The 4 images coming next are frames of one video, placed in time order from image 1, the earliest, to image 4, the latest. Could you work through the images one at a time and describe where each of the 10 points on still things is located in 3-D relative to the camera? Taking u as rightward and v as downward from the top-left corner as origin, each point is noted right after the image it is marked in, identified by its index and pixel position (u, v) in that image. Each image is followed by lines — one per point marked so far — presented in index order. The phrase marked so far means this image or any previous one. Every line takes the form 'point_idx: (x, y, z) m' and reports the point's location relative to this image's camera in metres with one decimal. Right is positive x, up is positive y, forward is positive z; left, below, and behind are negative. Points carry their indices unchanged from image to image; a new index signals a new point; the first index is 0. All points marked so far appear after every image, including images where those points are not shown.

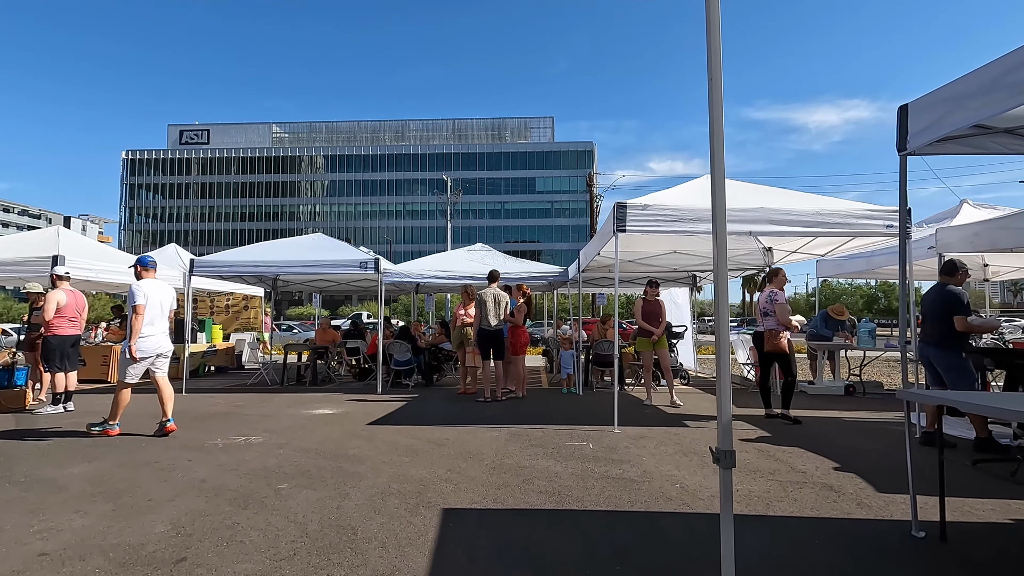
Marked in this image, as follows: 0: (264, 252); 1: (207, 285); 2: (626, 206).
0: (-5.1, +0.8, +11.1) m
1: (-8.4, +0.1, +14.9) m
2: (+1.4, +1.0, +6.6) m
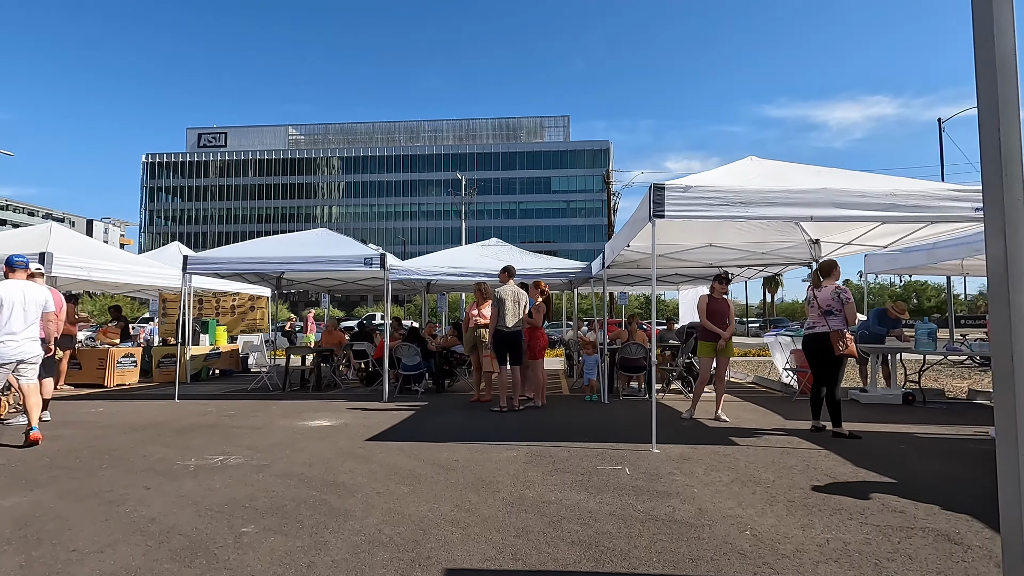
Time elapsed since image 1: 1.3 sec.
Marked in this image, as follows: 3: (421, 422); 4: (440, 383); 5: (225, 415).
0: (-4.8, +0.8, +10.3) m
1: (-8.0, +0.1, +14.2) m
2: (+1.6, +1.1, +5.7) m
3: (-1.2, -1.8, +7.0) m
4: (-1.4, -1.8, +10.3) m
5: (-4.1, -1.8, +7.6) m
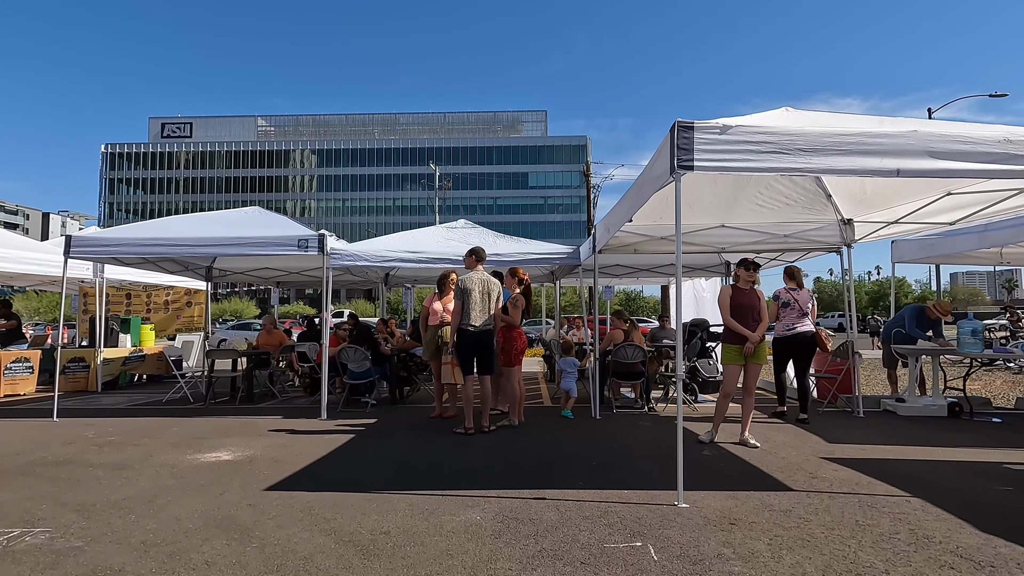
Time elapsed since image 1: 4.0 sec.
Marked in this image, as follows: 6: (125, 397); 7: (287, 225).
0: (-5.3, +0.9, +8.3) m
1: (-8.6, +0.3, +12.1) m
2: (+1.3, +1.2, +4.0) m
3: (-1.5, -1.6, +5.2) m
4: (-1.9, -1.7, +8.5) m
5: (-4.4, -1.7, +5.7) m
6: (-7.5, -2.1, +10.3) m
7: (-3.5, +1.0, +8.3) m
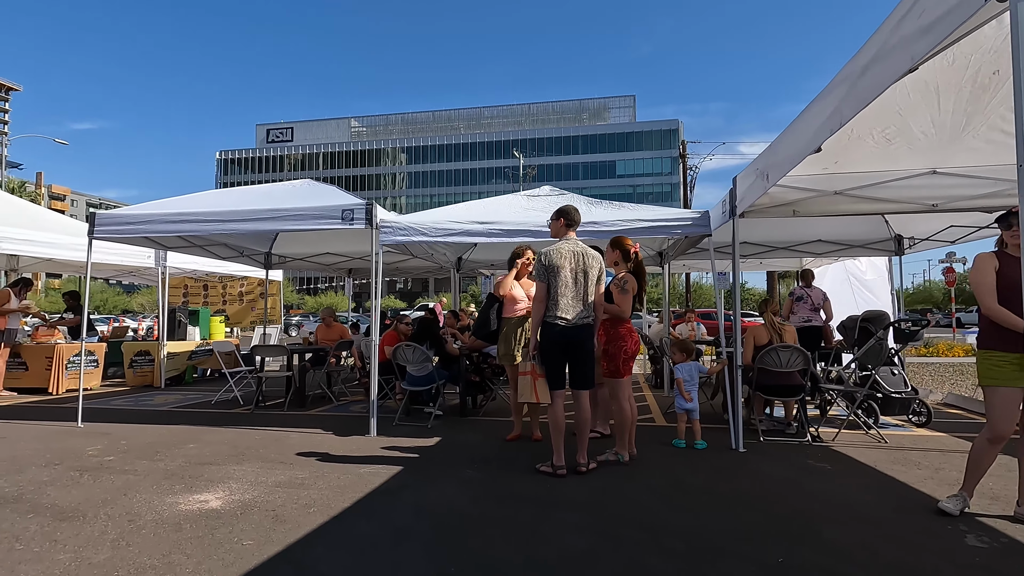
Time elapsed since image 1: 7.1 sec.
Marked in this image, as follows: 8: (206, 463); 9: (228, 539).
0: (-4.0, +1.1, +7.1) m
1: (-6.7, +0.5, +11.4) m
2: (+1.8, +1.4, +1.8) m
3: (-0.8, -1.4, +3.5) m
4: (-0.6, -1.5, +6.8) m
5: (-3.6, -1.5, +4.4) m
6: (-5.9, -1.9, +9.5) m
7: (-2.2, +1.2, +6.8) m
8: (-2.6, -1.5, +4.6) m
9: (-1.6, -1.4, +3.1) m
